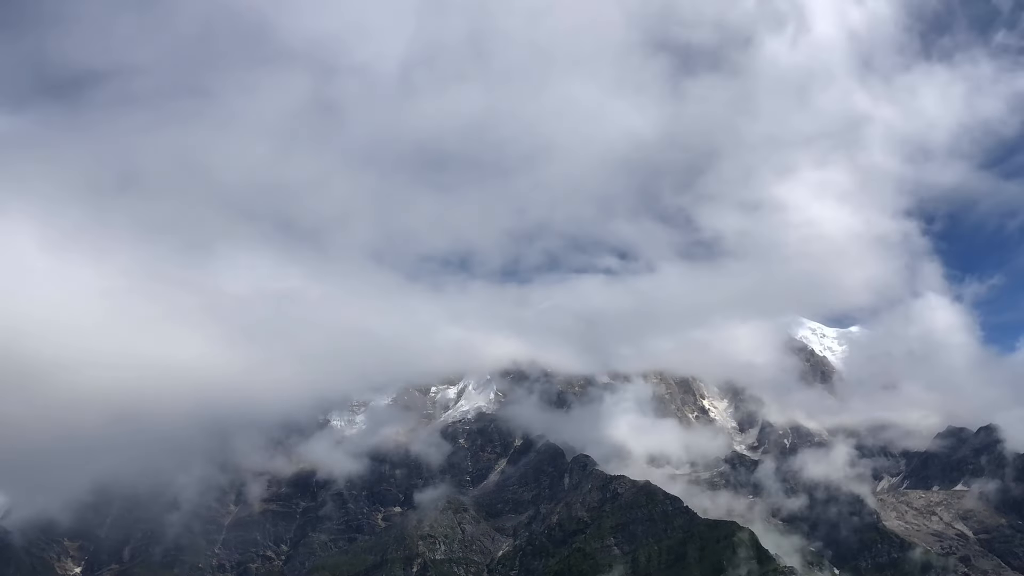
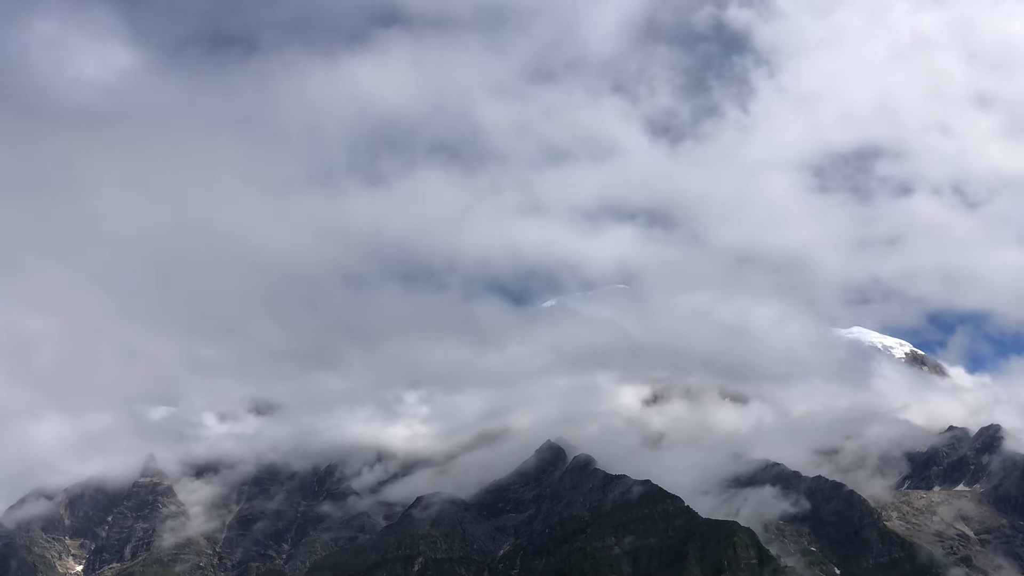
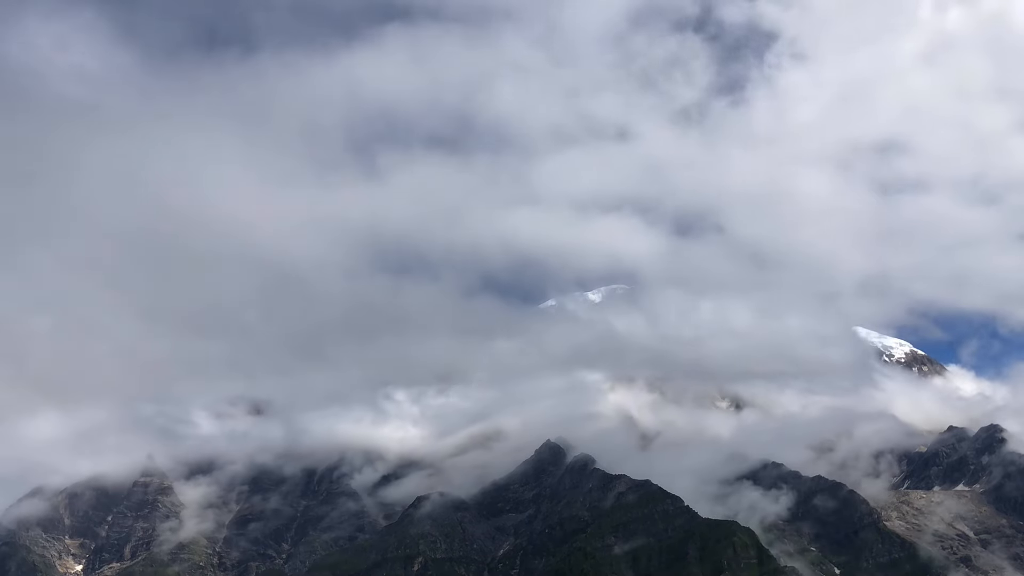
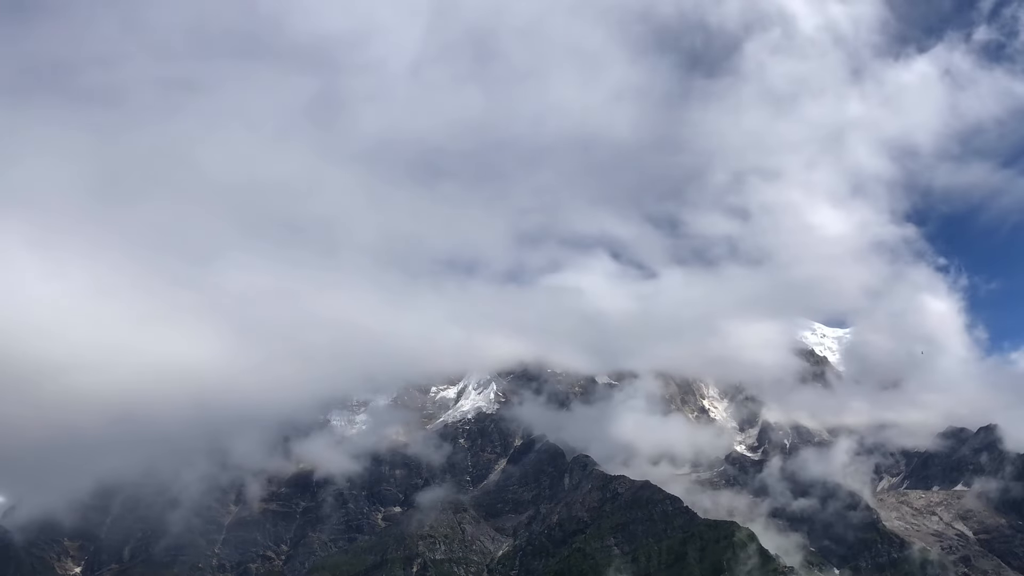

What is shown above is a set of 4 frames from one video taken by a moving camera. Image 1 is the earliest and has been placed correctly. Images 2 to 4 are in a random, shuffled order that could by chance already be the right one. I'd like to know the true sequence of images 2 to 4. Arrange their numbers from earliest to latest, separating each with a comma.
4, 3, 2
